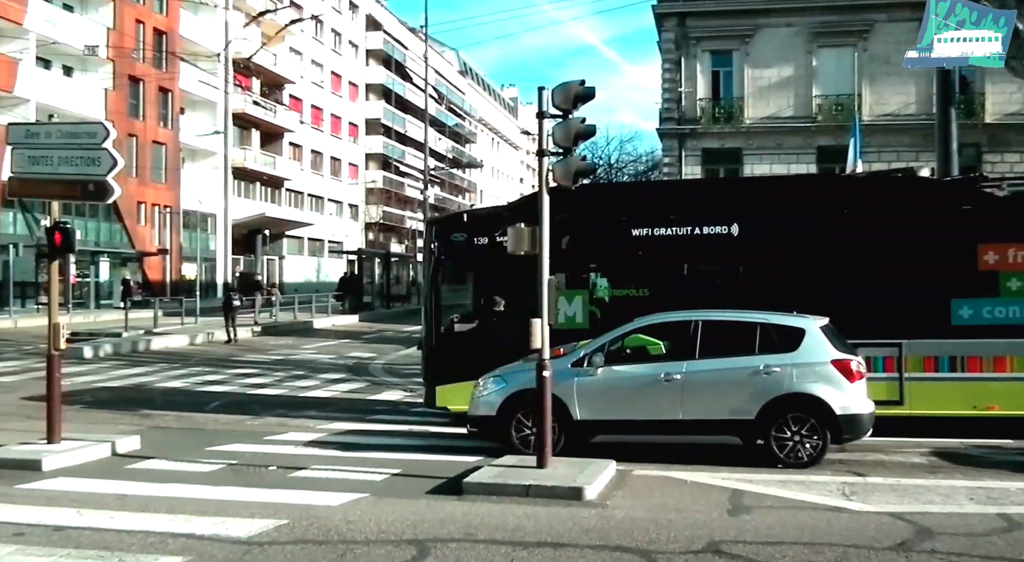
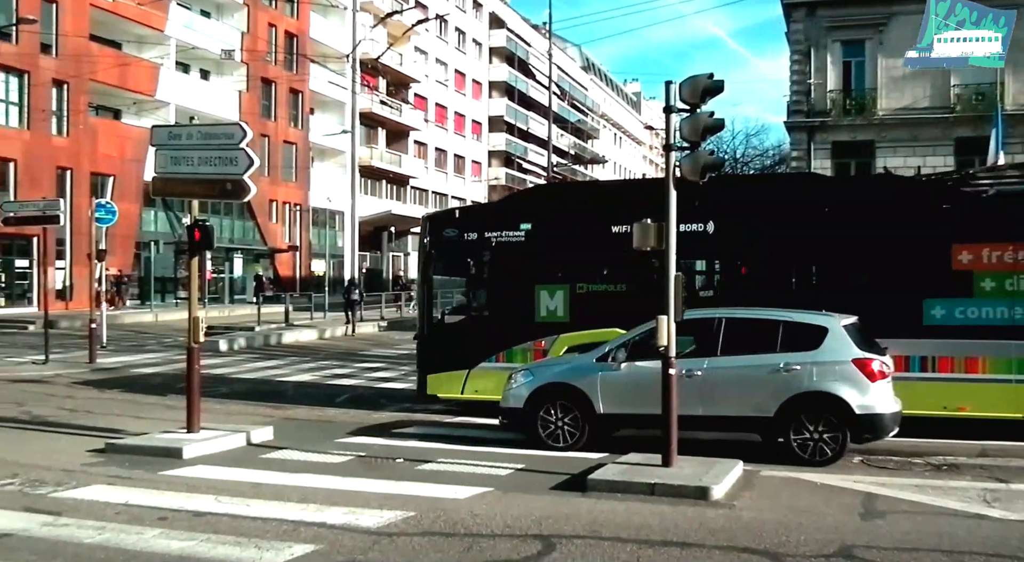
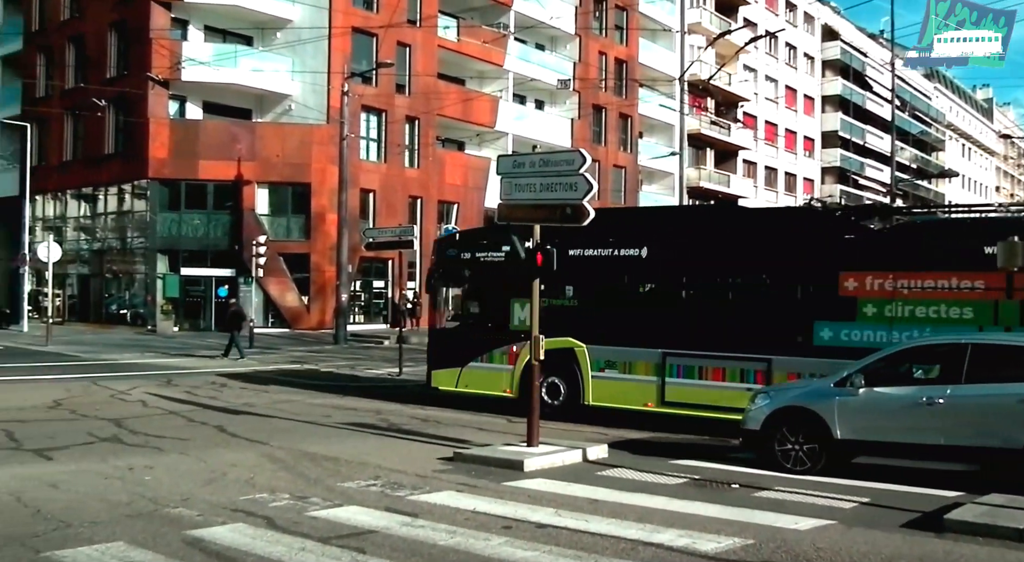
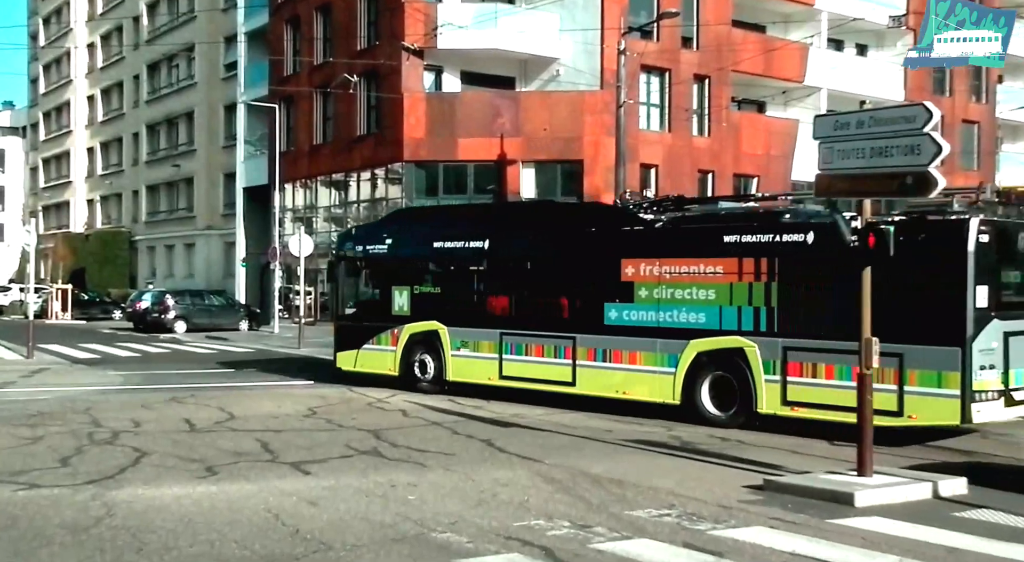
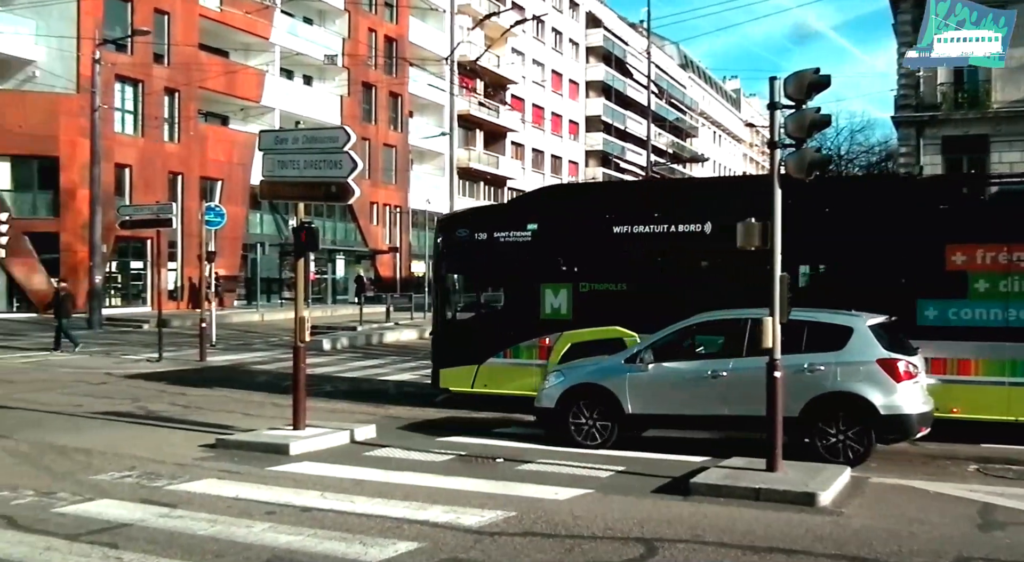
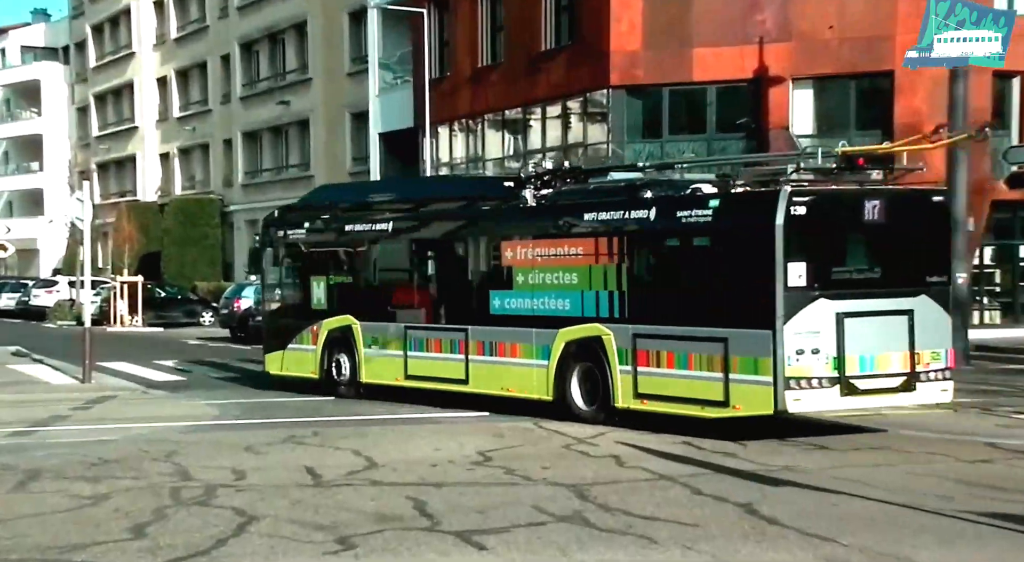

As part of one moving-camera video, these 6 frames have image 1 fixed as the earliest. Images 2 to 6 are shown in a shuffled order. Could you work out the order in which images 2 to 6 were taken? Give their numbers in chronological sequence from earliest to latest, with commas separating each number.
2, 5, 3, 4, 6
